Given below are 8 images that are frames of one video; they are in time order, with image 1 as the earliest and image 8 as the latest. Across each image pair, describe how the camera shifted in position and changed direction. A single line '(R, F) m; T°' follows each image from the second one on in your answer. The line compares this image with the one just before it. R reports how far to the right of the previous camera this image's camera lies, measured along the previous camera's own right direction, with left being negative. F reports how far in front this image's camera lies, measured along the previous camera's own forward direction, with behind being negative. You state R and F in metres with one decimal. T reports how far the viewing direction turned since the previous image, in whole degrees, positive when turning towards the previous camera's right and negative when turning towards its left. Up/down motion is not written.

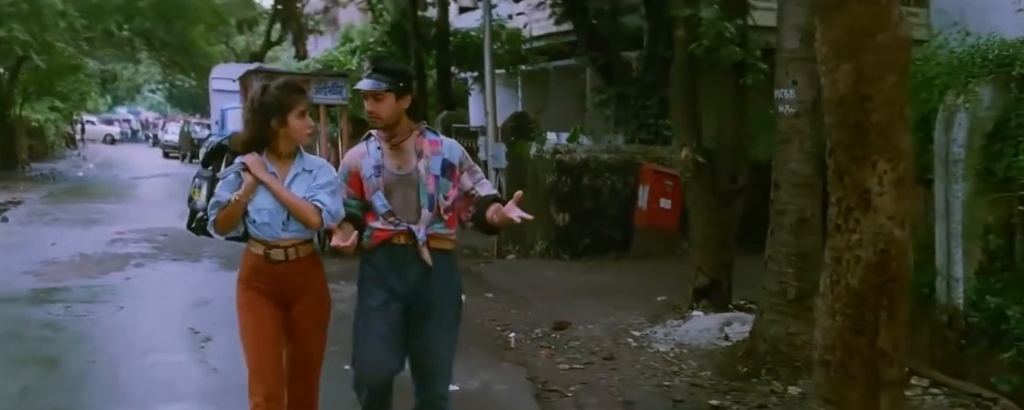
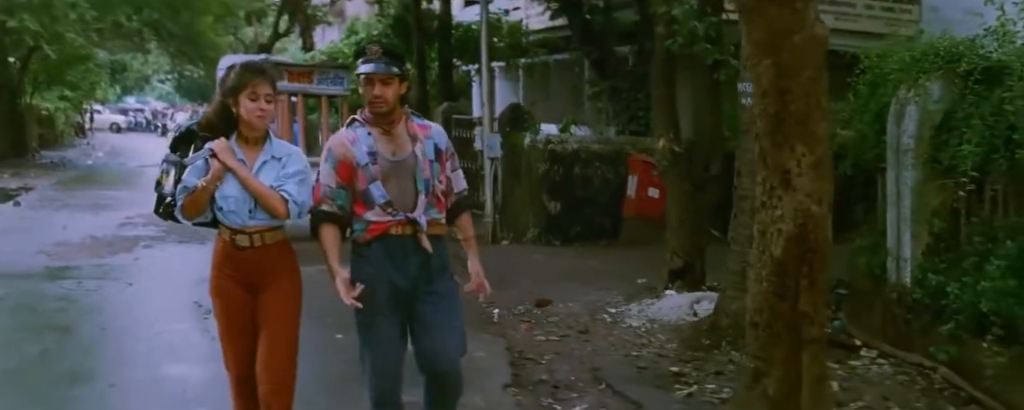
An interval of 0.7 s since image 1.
(+0.2, -0.4) m; 0°
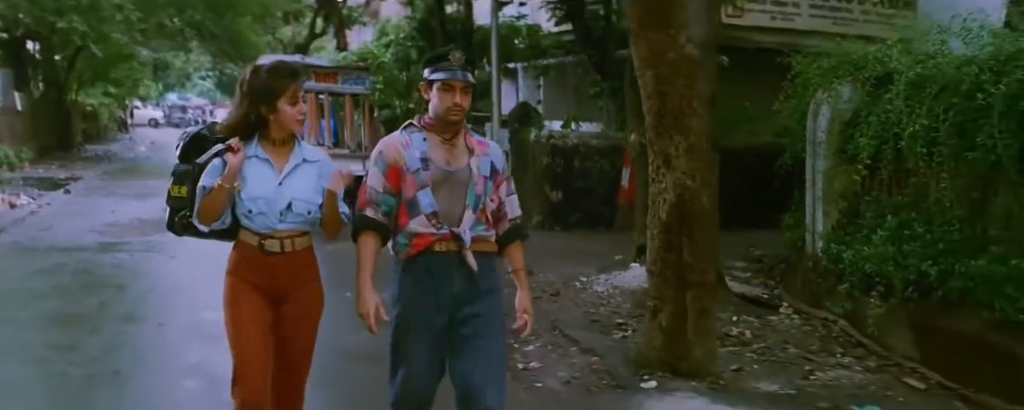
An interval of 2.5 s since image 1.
(+0.4, -1.1) m; -2°
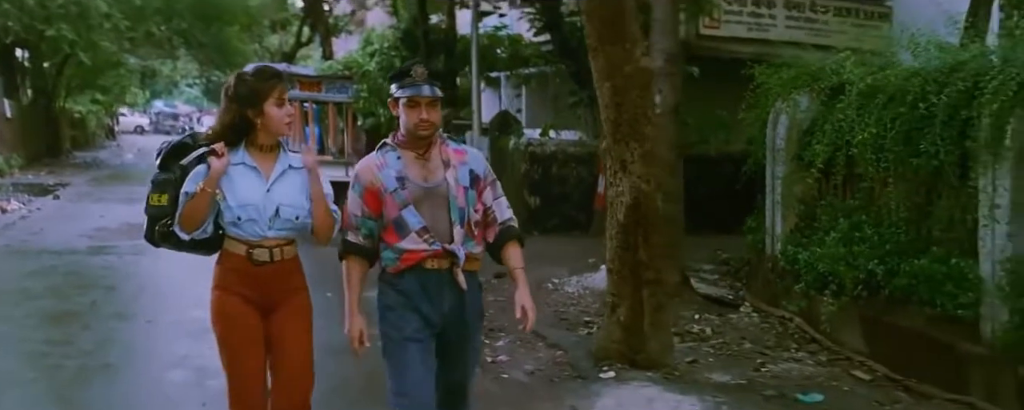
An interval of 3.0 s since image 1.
(+0.1, -0.3) m; +1°
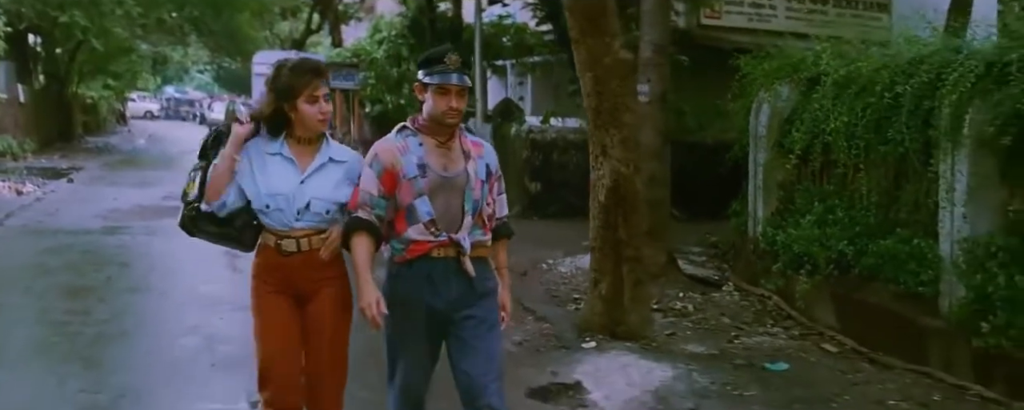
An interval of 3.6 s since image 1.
(+0.1, -0.4) m; -1°
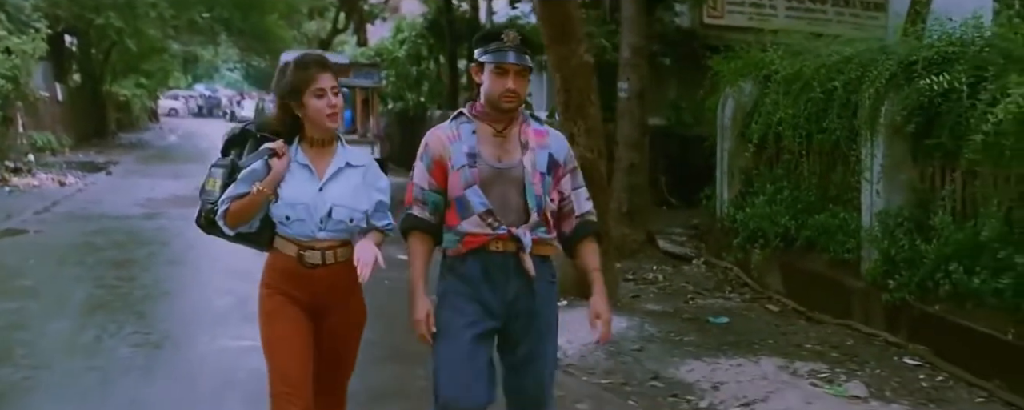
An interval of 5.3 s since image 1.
(+0.3, -1.0) m; -2°
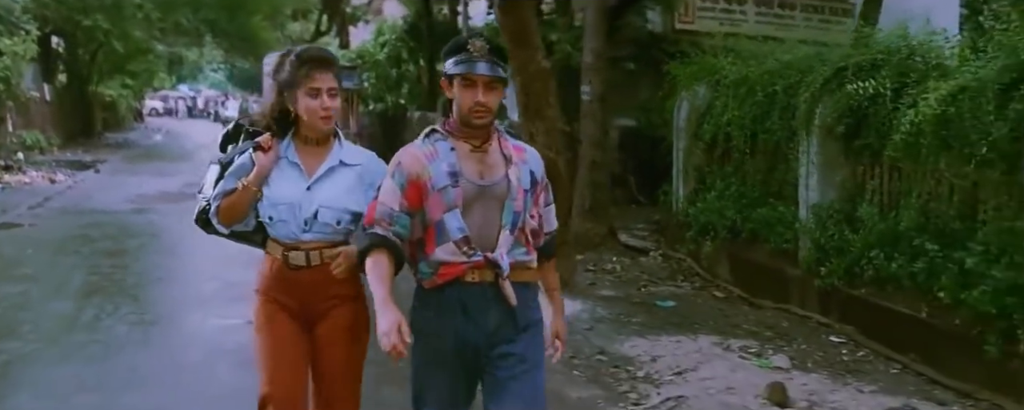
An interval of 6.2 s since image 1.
(+0.2, -0.5) m; +1°
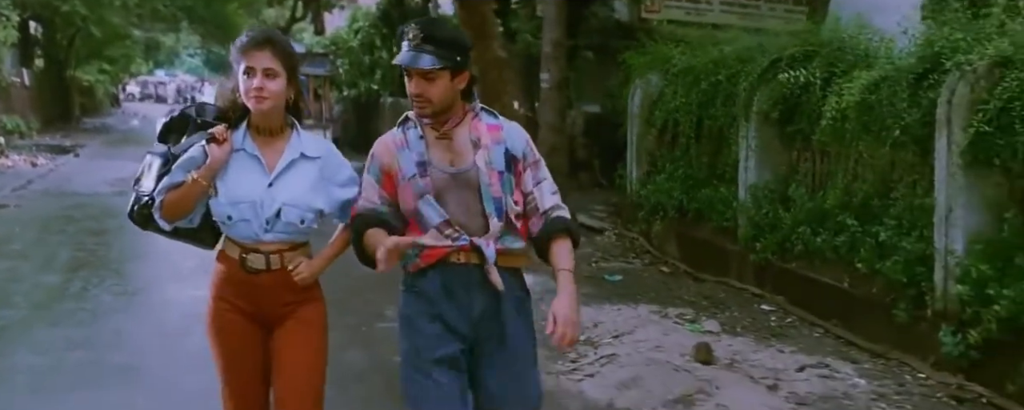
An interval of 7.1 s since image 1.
(+0.2, -0.4) m; +2°
